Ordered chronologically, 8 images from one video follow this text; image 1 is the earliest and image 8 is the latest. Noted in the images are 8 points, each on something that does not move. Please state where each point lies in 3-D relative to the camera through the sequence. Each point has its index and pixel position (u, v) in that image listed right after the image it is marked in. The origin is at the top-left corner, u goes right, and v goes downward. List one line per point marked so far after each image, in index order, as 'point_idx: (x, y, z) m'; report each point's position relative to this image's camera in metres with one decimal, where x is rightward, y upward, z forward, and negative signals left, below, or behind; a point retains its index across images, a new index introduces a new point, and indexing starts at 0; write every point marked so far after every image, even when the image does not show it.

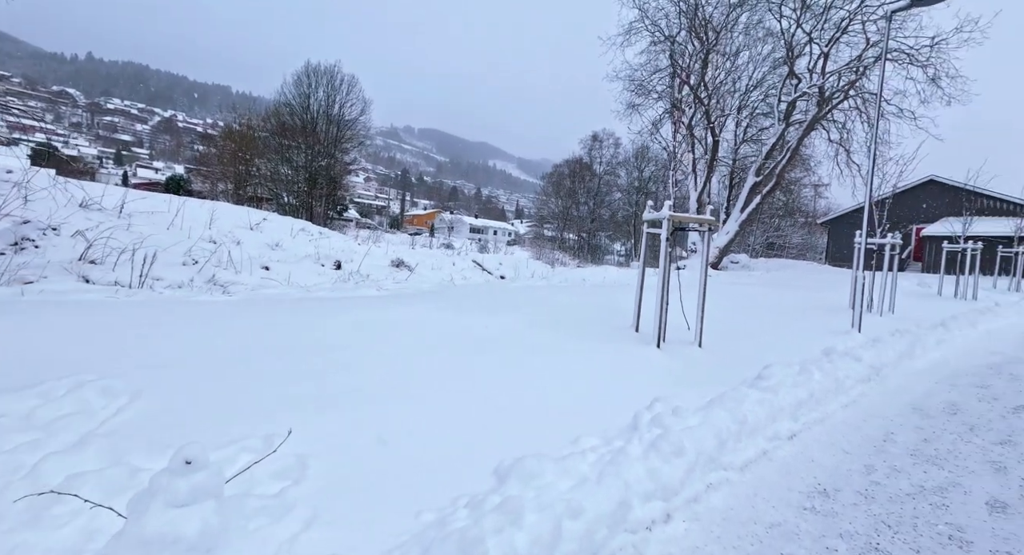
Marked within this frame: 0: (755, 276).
0: (+8.9, +0.1, +18.3) m
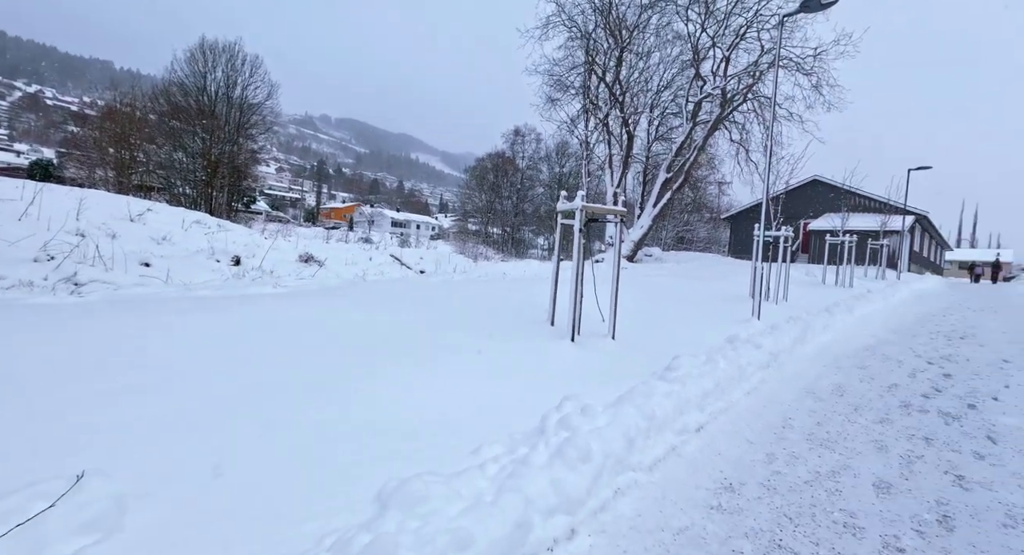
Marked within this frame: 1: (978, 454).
0: (+5.9, +0.4, +19.1) m
1: (+3.4, -1.3, +3.7) m
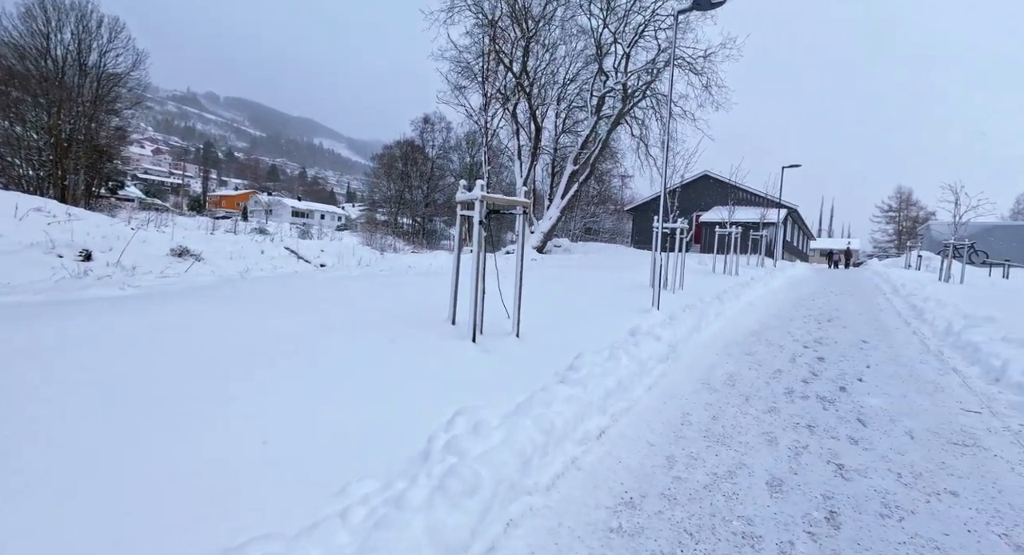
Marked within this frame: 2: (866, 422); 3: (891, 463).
0: (+2.4, +0.7, +19.5) m
1: (+2.7, -1.3, +3.9) m
2: (+3.0, -1.2, +4.3) m
3: (+2.6, -1.3, +3.5) m
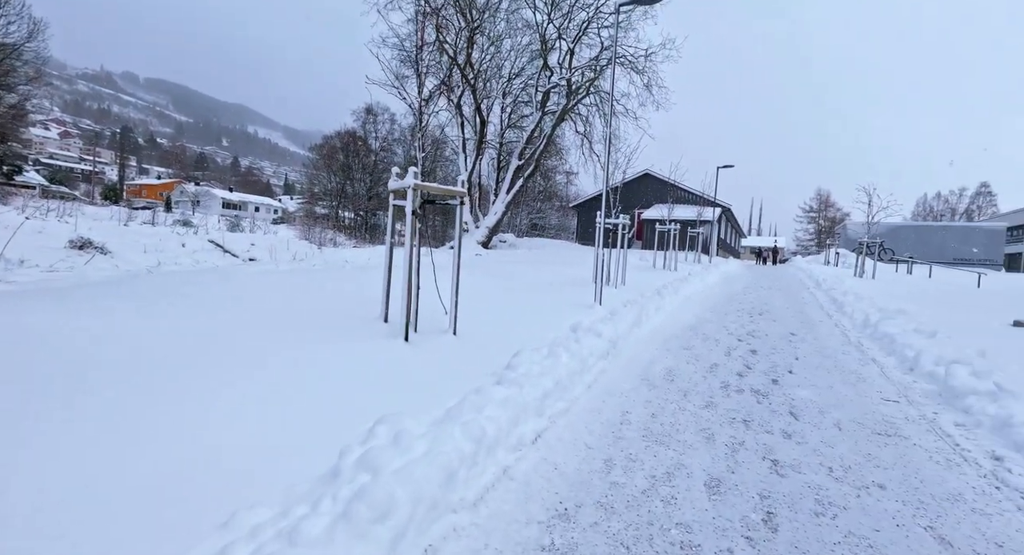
0: (+0.3, +0.9, +19.4) m
1: (+2.1, -1.2, +4.0) m
2: (+2.5, -1.2, +4.4) m
3: (+2.2, -1.3, +3.5) m
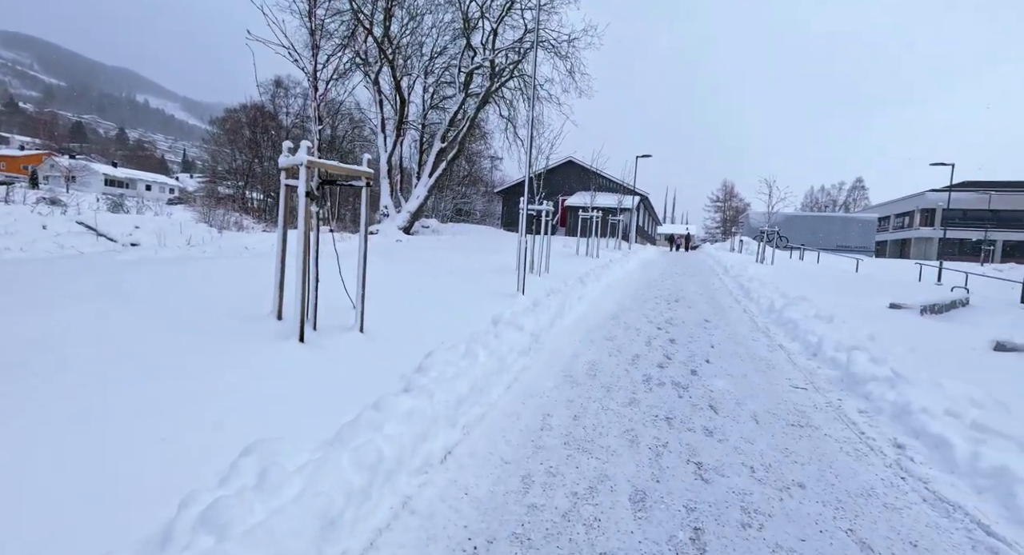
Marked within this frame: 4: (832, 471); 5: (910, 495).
0: (-2.6, +1.4, +18.8) m
1: (+1.5, -1.2, +3.9) m
2: (+1.8, -1.1, +4.3) m
3: (+1.6, -1.2, +3.4) m
4: (+2.1, -1.3, +3.3) m
5: (+2.4, -1.3, +3.0) m
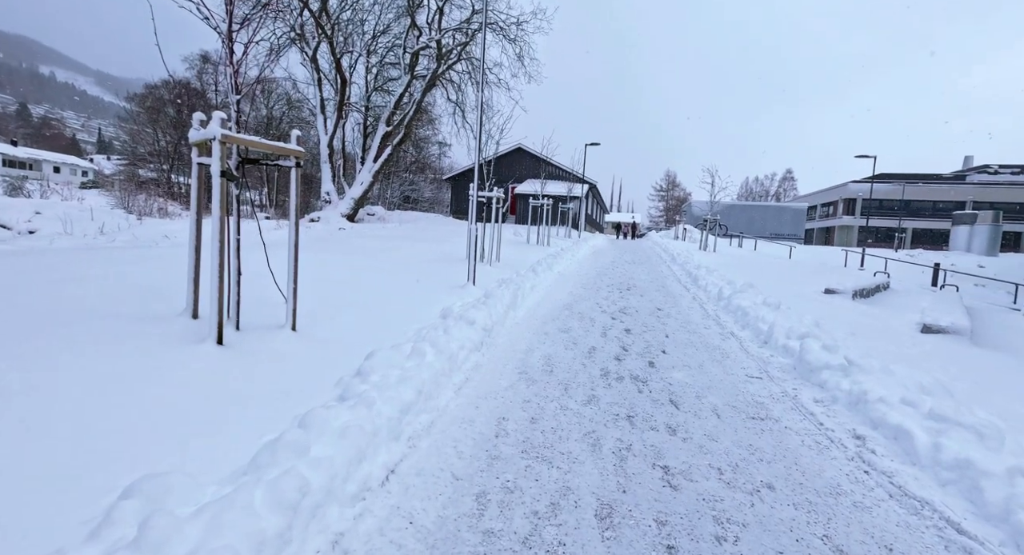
0: (-4.5, +1.7, +18.1) m
1: (+1.1, -1.1, +3.7) m
2: (+1.4, -1.0, +4.2) m
3: (+1.3, -1.1, +3.3) m
4: (+1.8, -1.2, +3.2) m
5: (+2.1, -1.2, +2.9) m
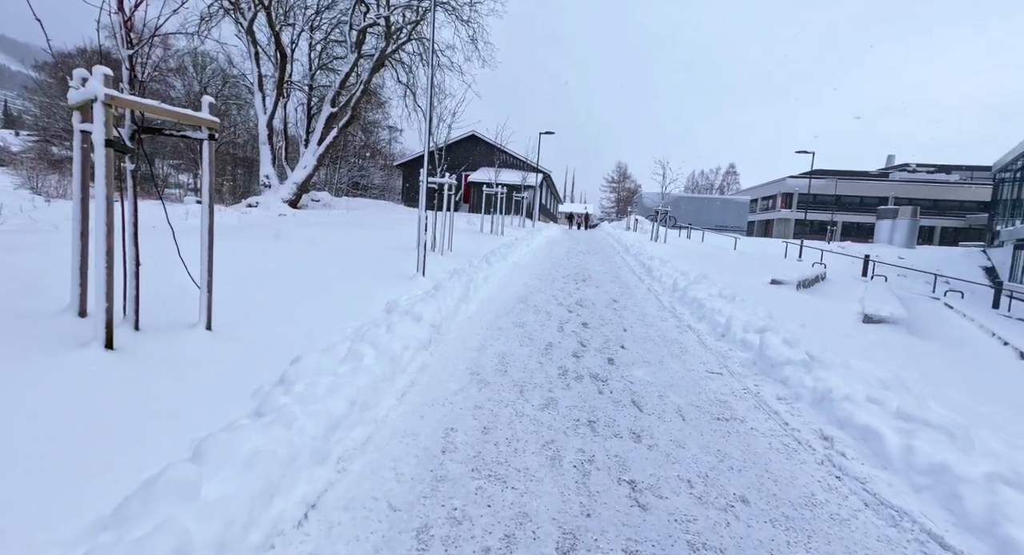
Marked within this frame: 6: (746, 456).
0: (-6.1, +2.1, +17.1) m
1: (+0.8, -1.0, +3.4) m
2: (+1.0, -1.0, +3.9) m
3: (+1.0, -1.1, +3.0) m
4: (+1.5, -1.2, +3.0) m
5: (+1.9, -1.2, +2.8) m
6: (+1.5, -1.1, +3.2) m
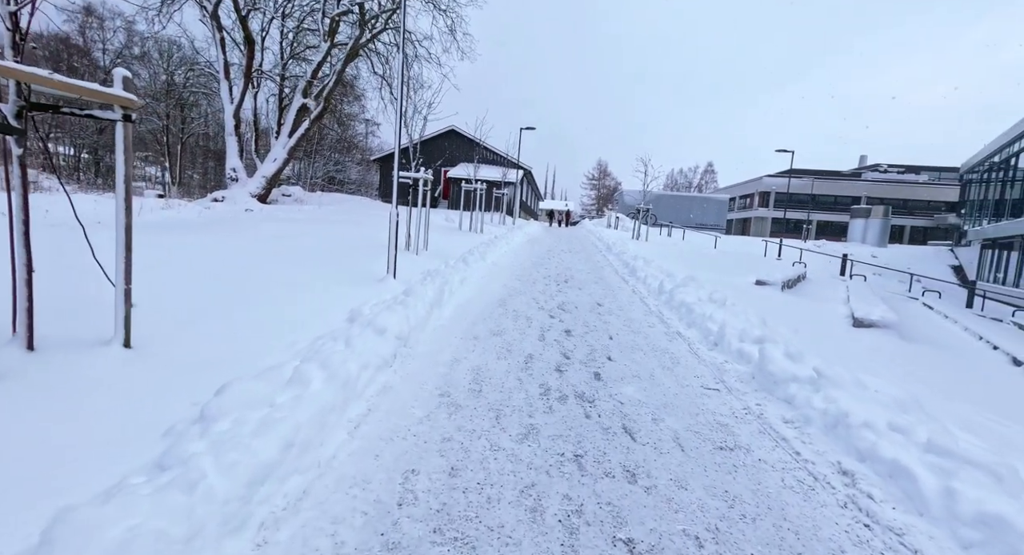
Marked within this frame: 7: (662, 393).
0: (-6.7, +2.1, +16.4) m
1: (+0.7, -1.1, +2.9) m
2: (+0.8, -1.0, +3.4) m
3: (+0.8, -1.2, +2.5) m
4: (+1.4, -1.2, +2.5) m
5: (+1.7, -1.3, +2.3) m
6: (+1.3, -1.2, +2.8) m
7: (+1.3, -1.0, +4.3) m
